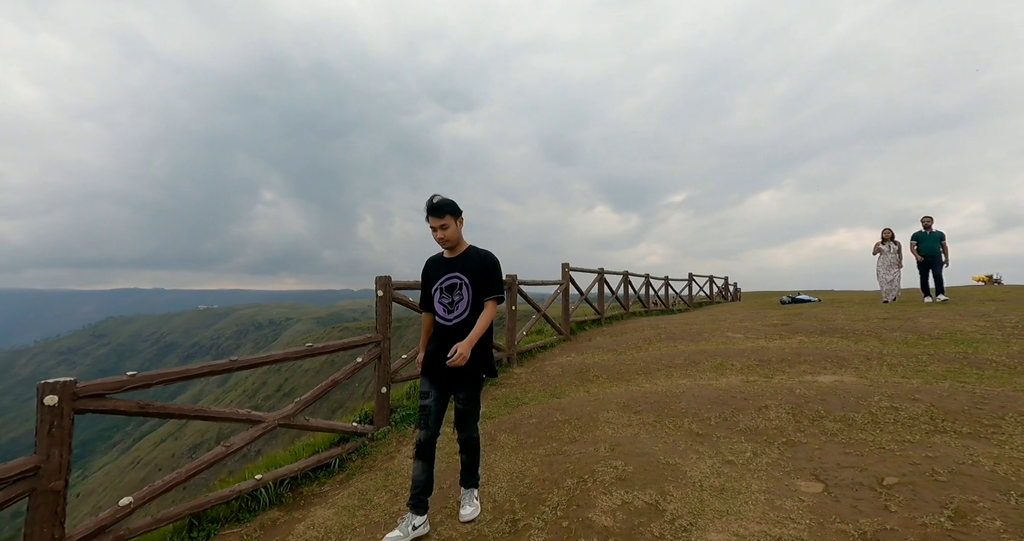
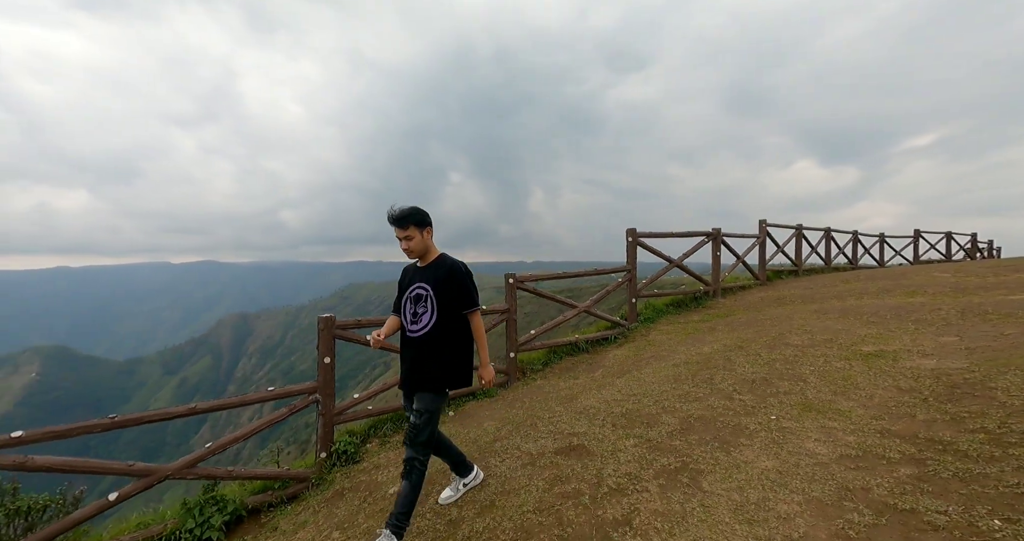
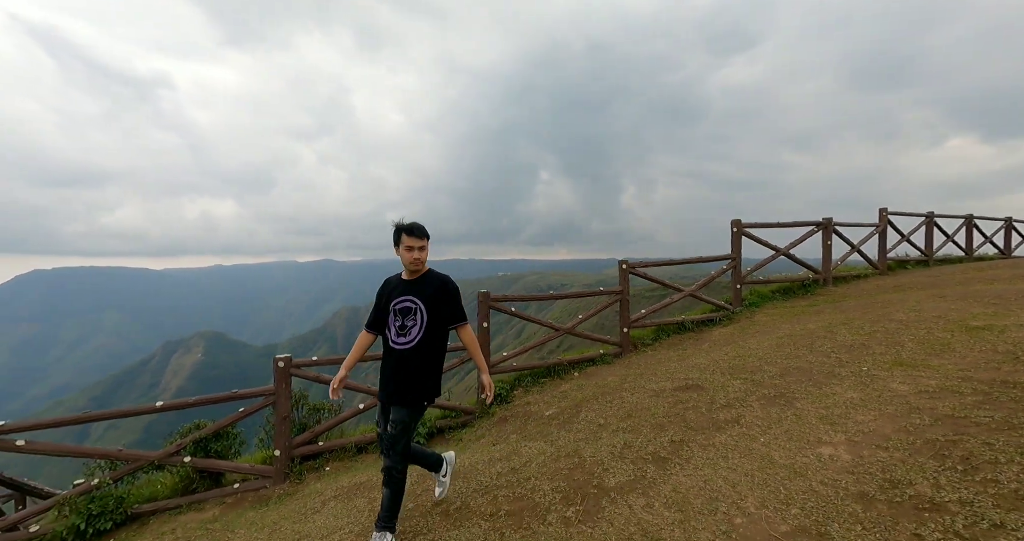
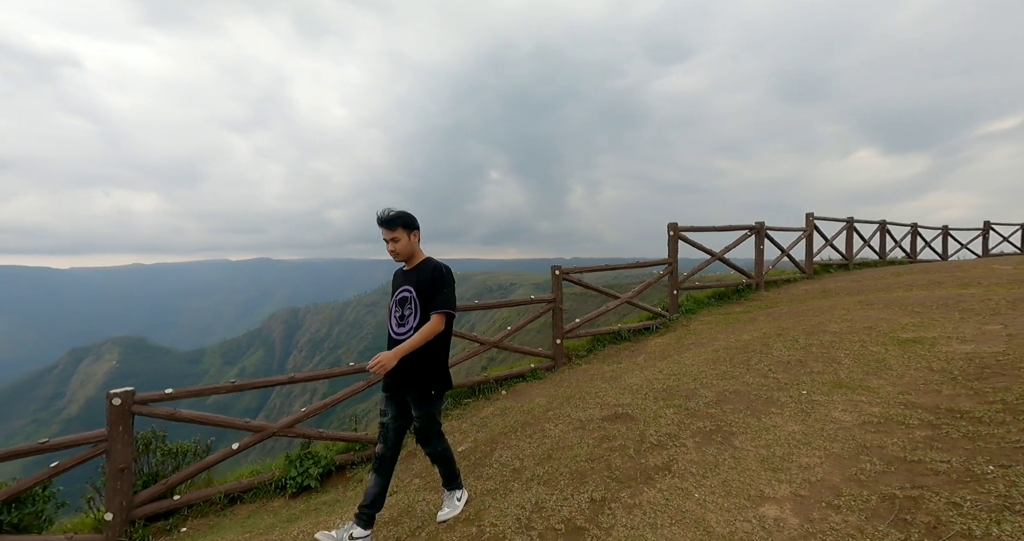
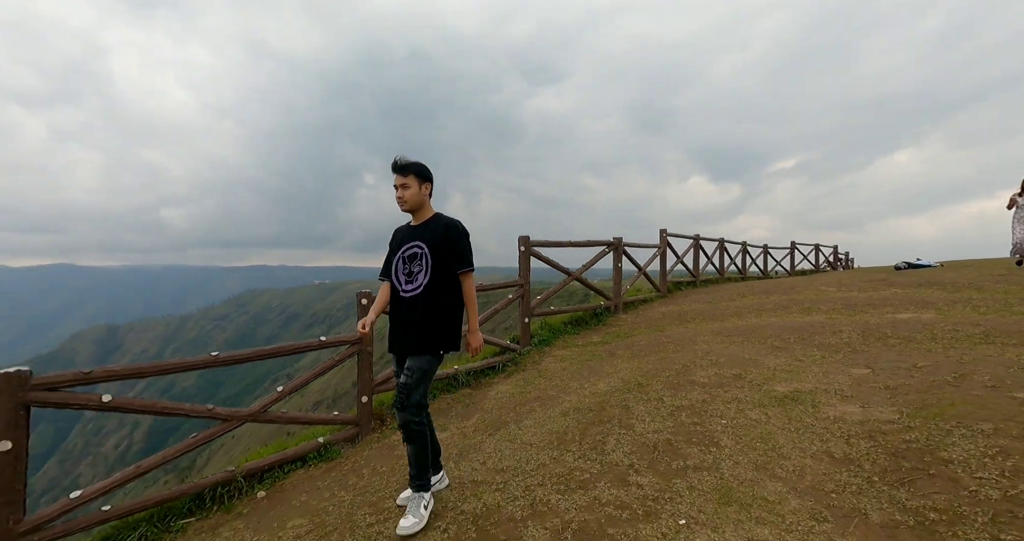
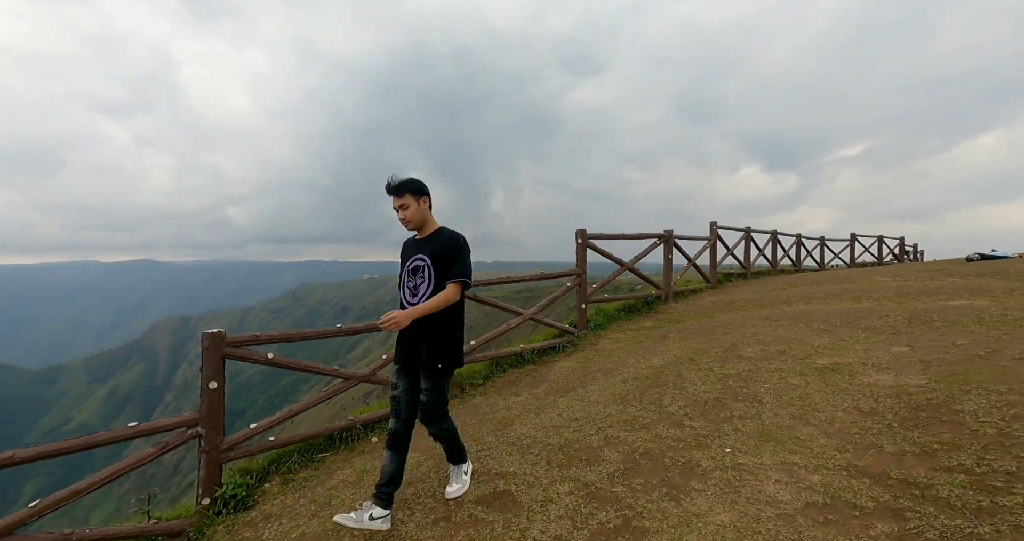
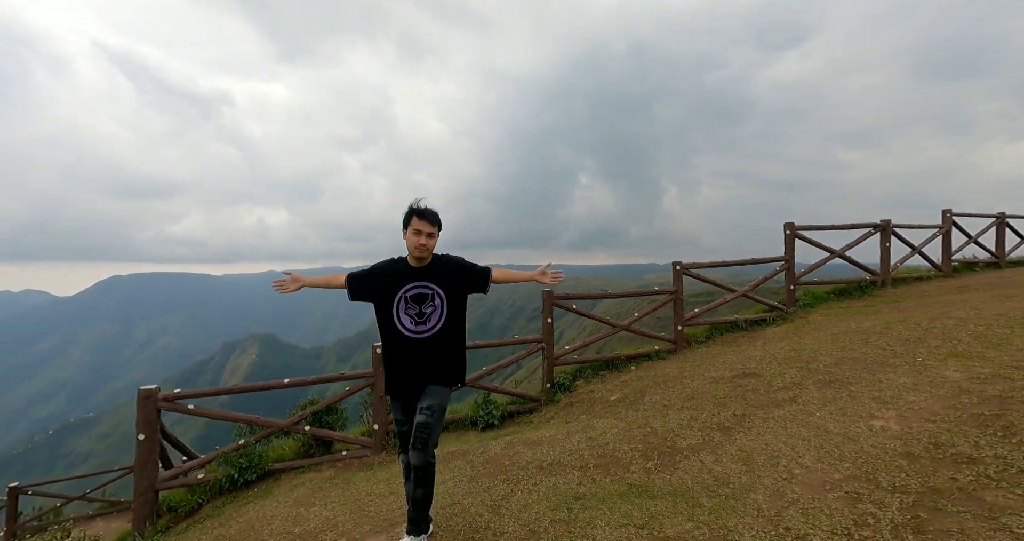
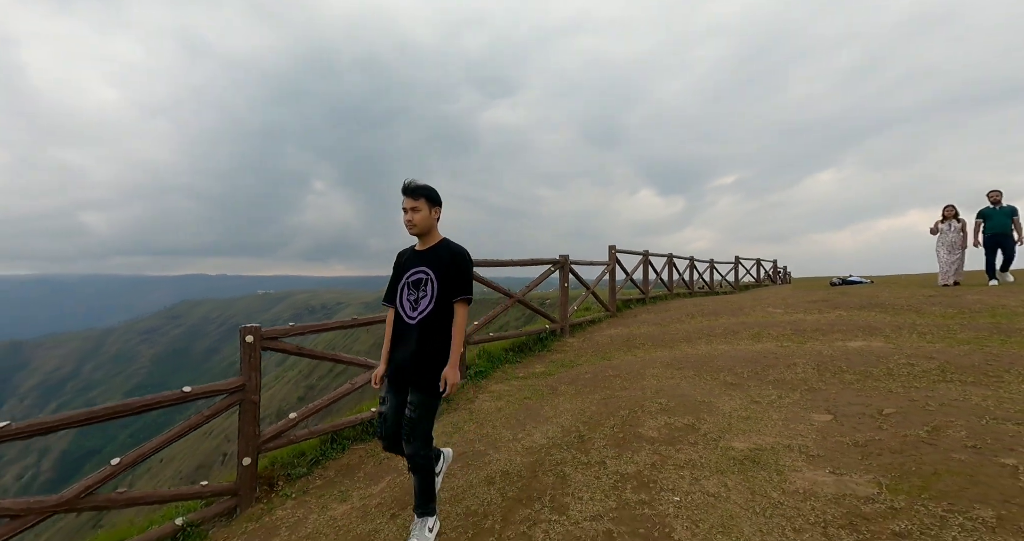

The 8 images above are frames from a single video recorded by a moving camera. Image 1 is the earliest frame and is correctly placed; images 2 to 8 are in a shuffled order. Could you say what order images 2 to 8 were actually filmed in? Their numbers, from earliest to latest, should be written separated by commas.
8, 5, 6, 2, 4, 3, 7
